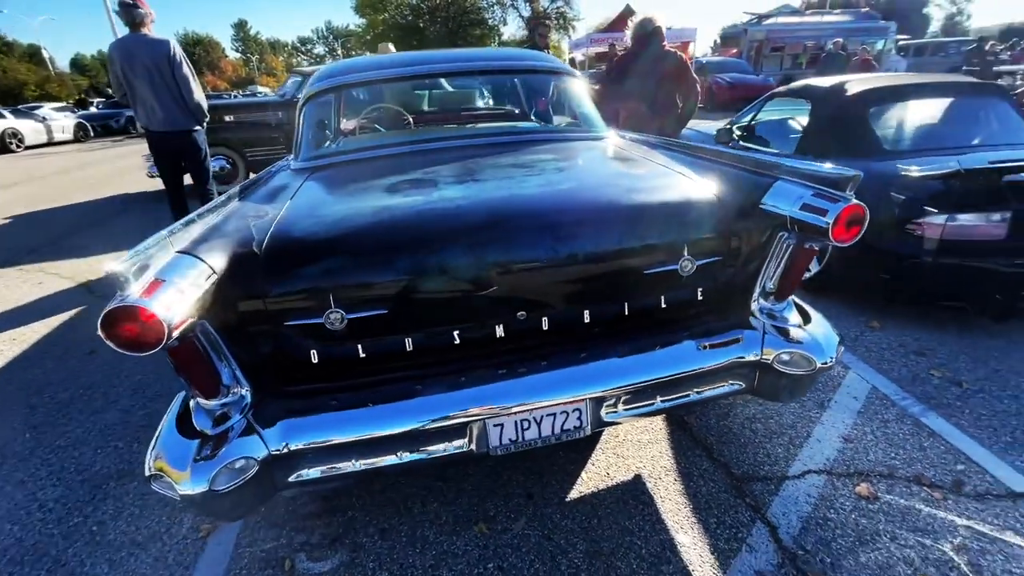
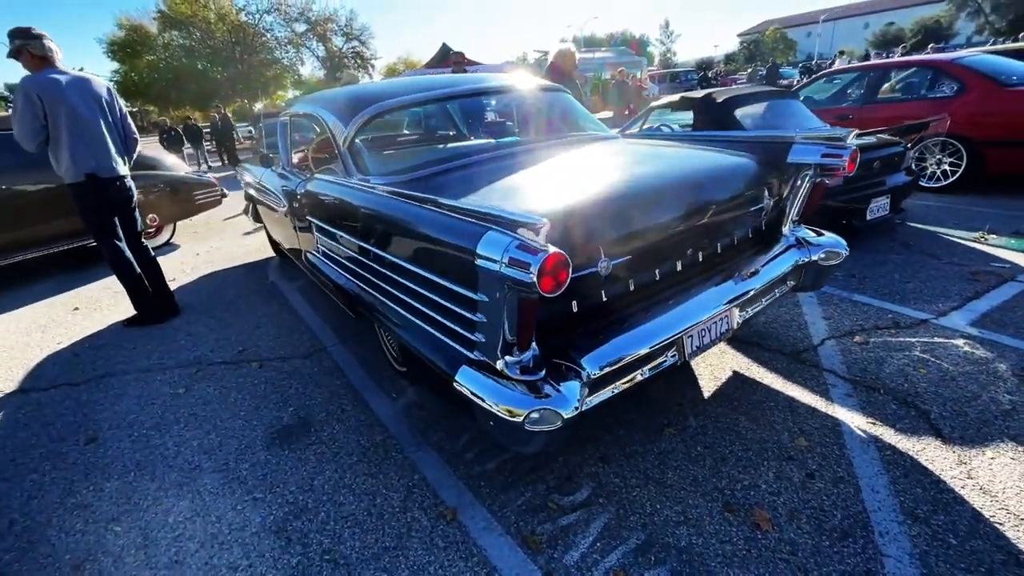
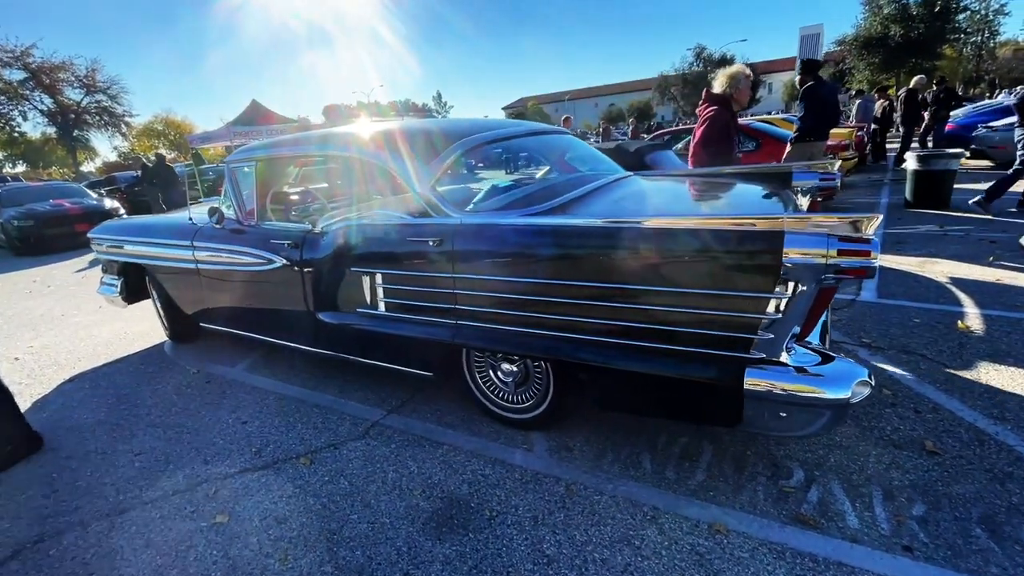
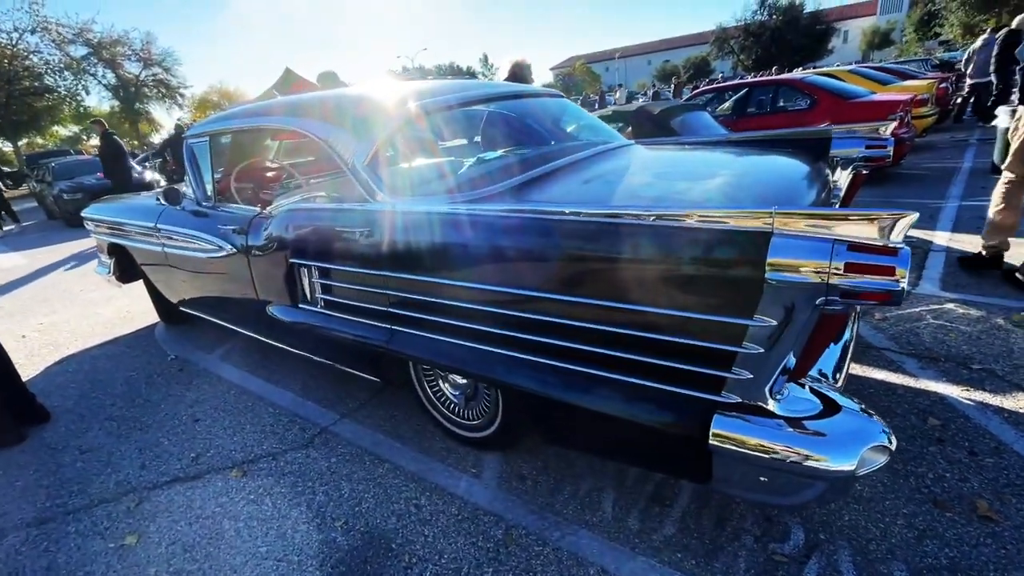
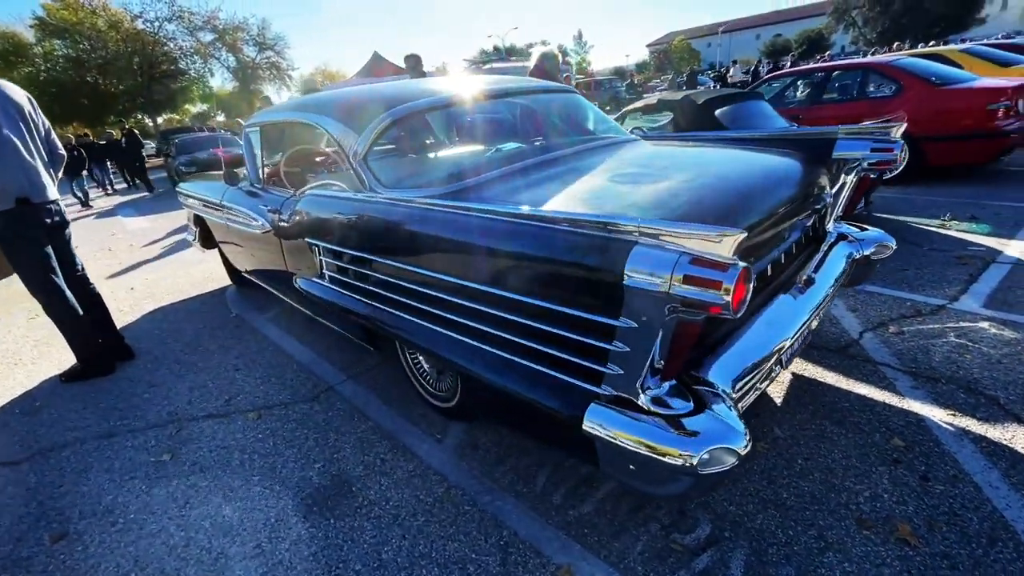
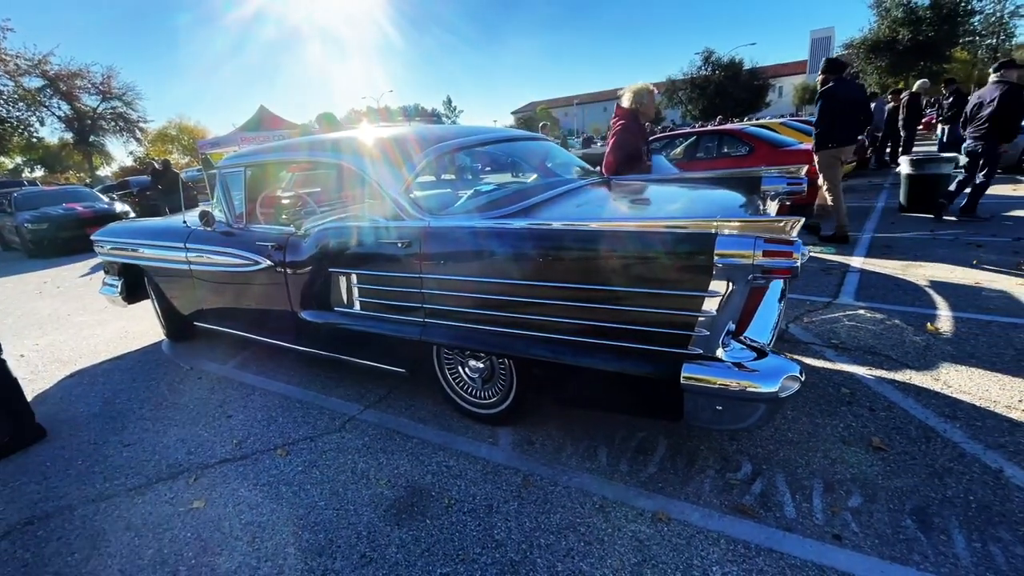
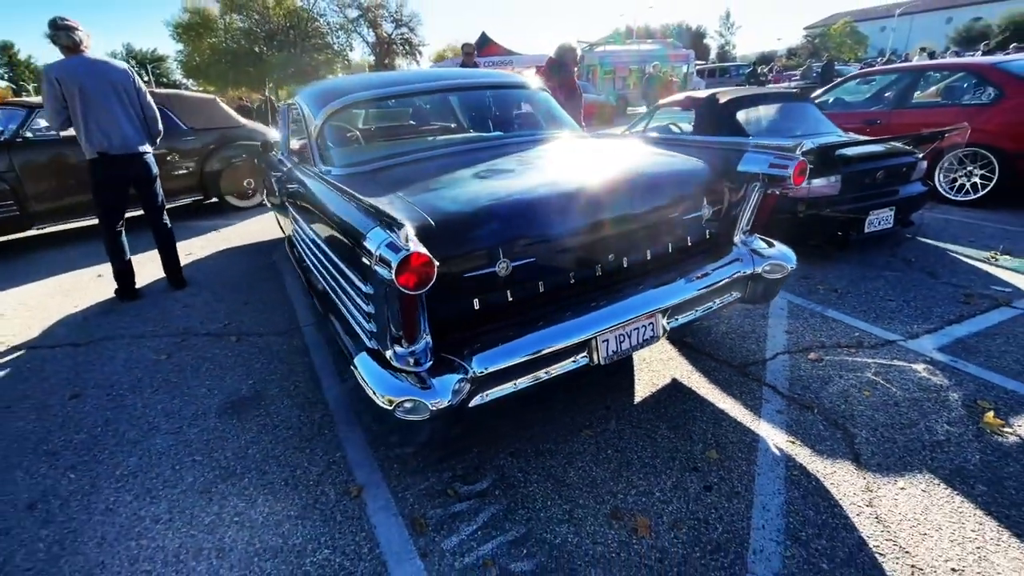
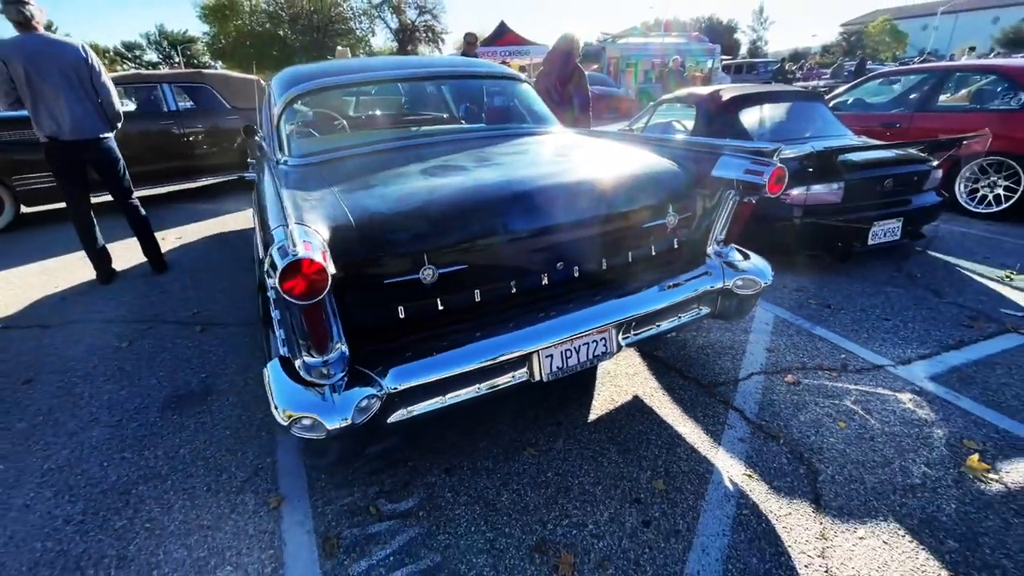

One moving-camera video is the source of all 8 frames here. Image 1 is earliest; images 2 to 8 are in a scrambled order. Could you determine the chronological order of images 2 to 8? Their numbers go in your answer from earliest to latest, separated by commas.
8, 7, 2, 5, 4, 6, 3
